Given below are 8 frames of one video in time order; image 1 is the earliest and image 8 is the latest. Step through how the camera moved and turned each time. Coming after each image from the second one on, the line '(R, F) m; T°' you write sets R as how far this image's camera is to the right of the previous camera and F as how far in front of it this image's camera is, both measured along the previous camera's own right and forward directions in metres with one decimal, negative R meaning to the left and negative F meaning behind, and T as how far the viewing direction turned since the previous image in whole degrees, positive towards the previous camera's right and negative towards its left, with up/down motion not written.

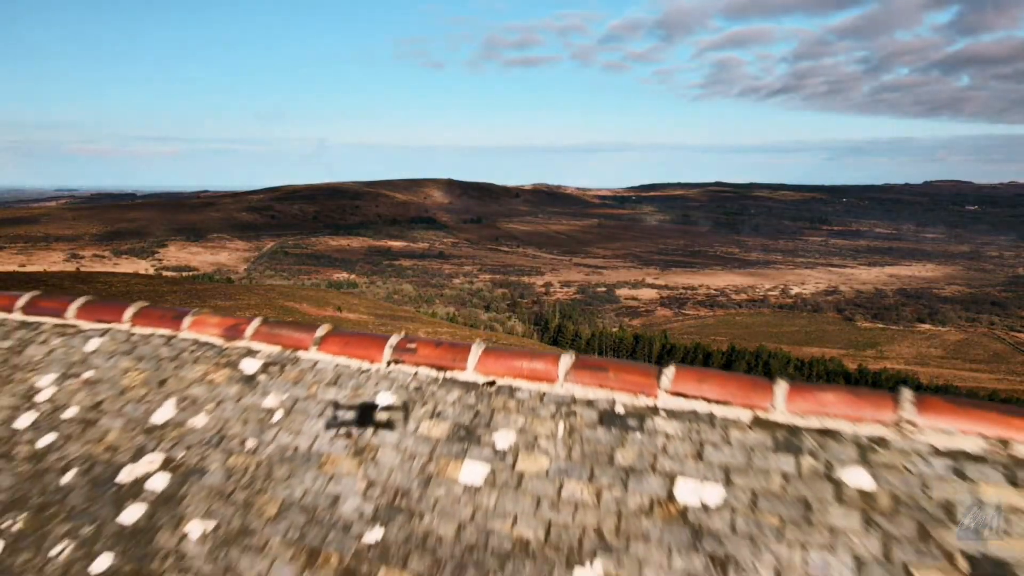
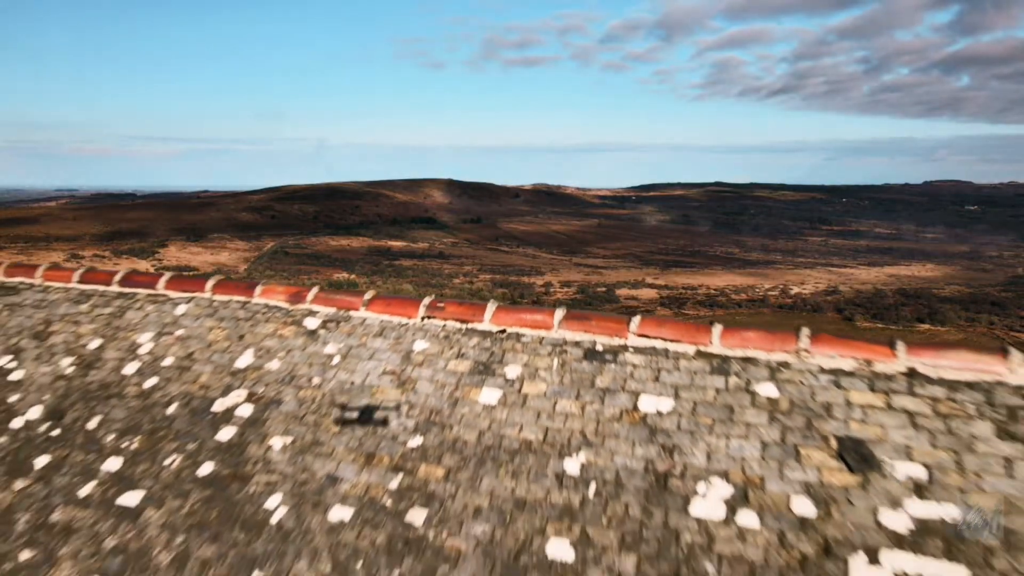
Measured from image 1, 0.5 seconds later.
(0.0, -0.9) m; 0°
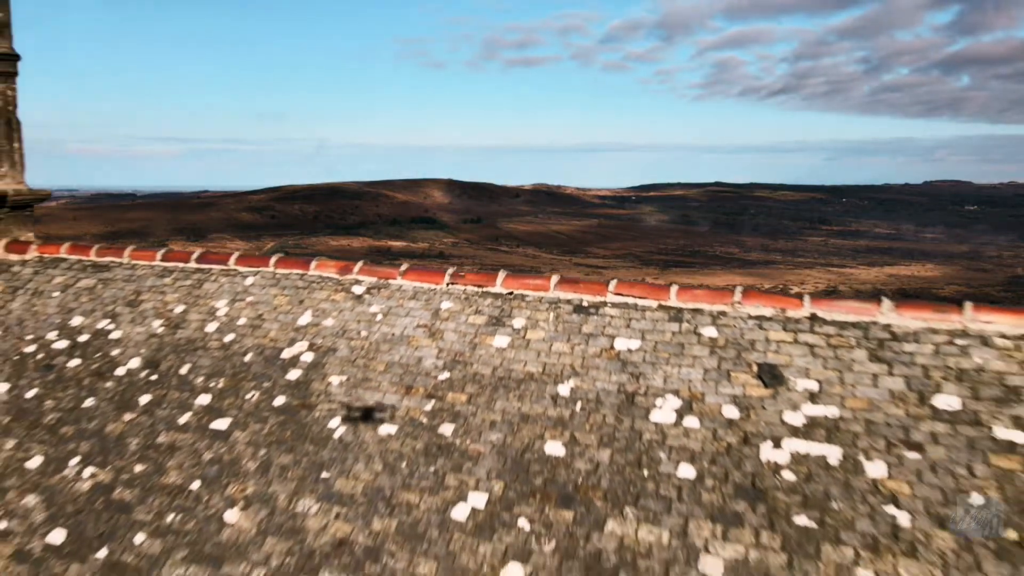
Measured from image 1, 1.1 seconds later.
(0.0, -1.1) m; 0°
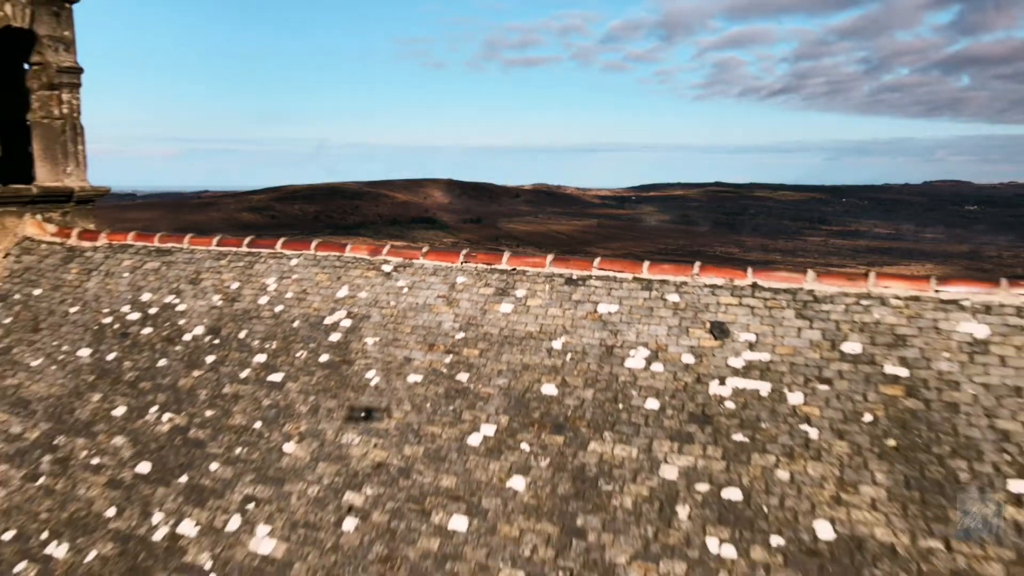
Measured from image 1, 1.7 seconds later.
(0.0, -1.1) m; 0°
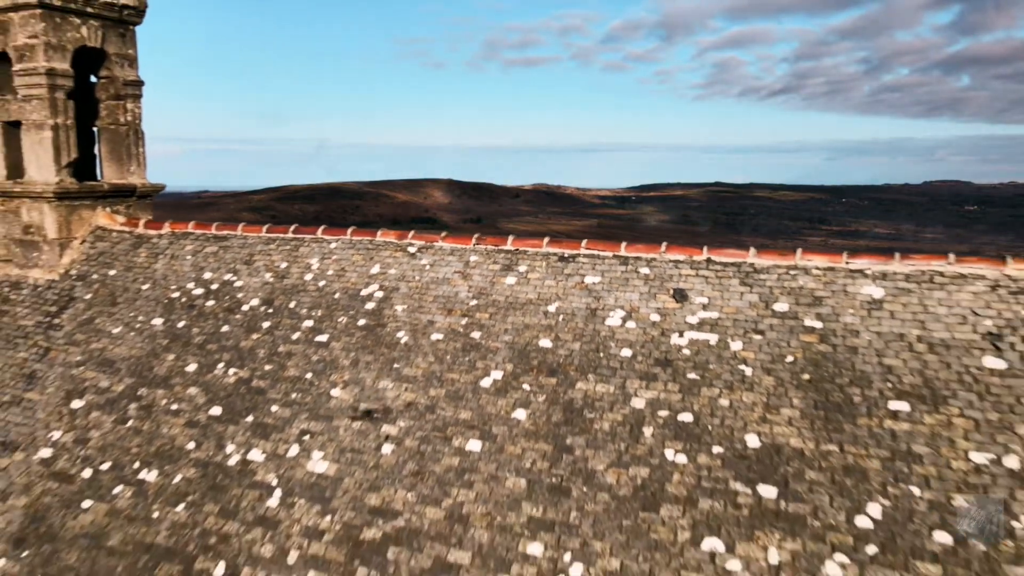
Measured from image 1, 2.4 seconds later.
(0.0, -1.4) m; 0°
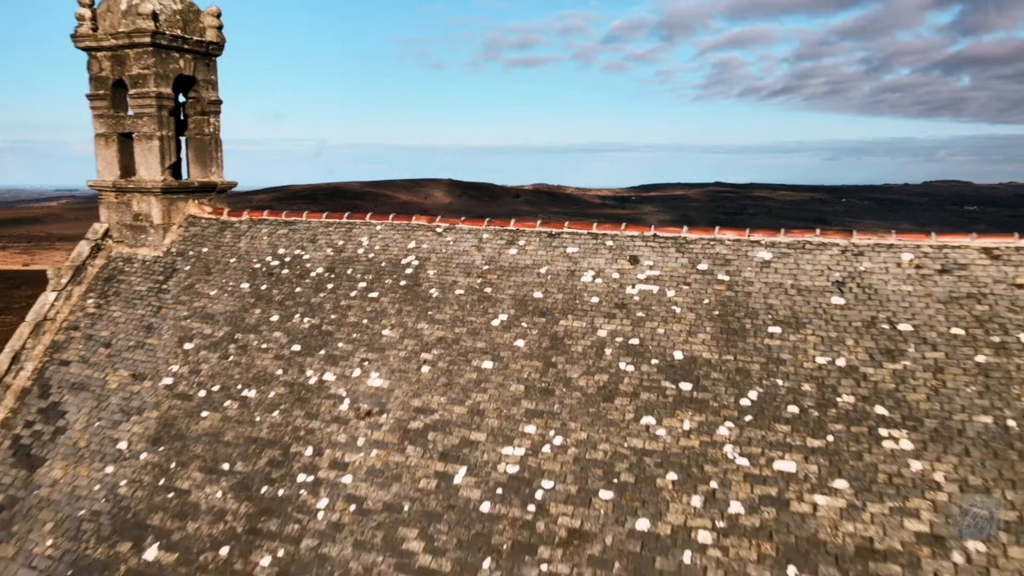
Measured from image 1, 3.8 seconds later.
(0.0, -2.6) m; 0°
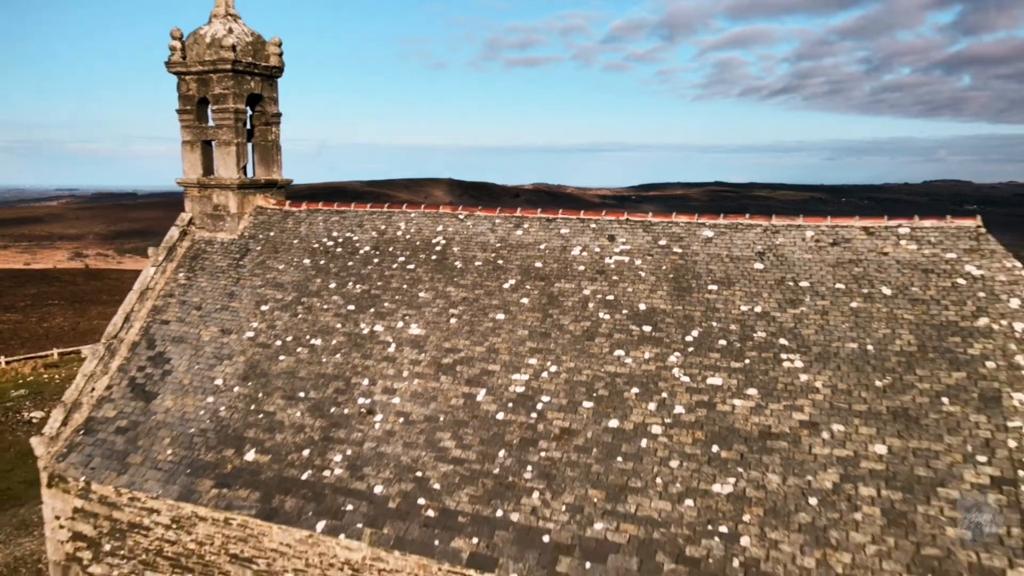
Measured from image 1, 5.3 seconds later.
(-0.1, -2.9) m; 0°
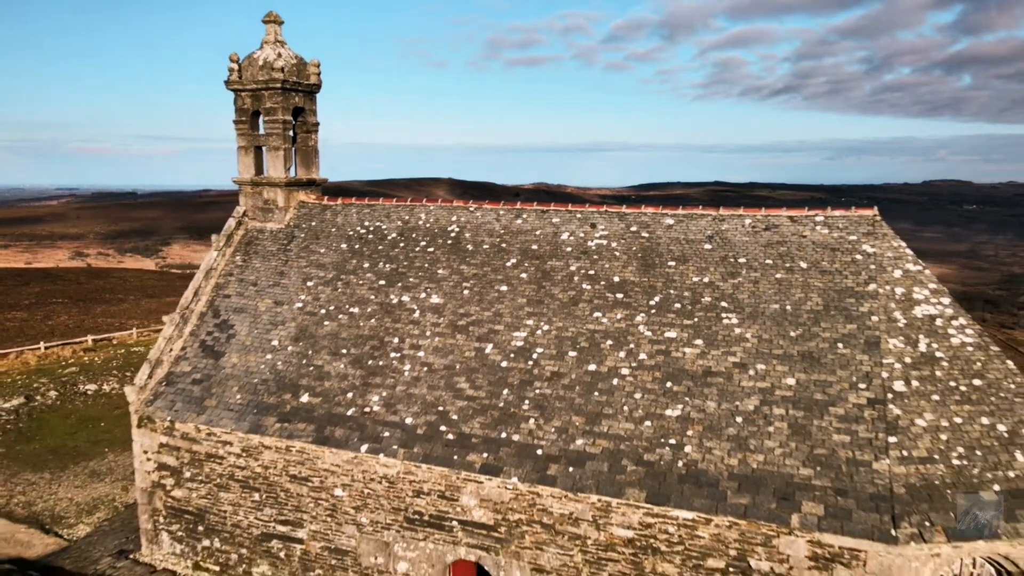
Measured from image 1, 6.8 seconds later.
(0.0, -2.9) m; 0°
